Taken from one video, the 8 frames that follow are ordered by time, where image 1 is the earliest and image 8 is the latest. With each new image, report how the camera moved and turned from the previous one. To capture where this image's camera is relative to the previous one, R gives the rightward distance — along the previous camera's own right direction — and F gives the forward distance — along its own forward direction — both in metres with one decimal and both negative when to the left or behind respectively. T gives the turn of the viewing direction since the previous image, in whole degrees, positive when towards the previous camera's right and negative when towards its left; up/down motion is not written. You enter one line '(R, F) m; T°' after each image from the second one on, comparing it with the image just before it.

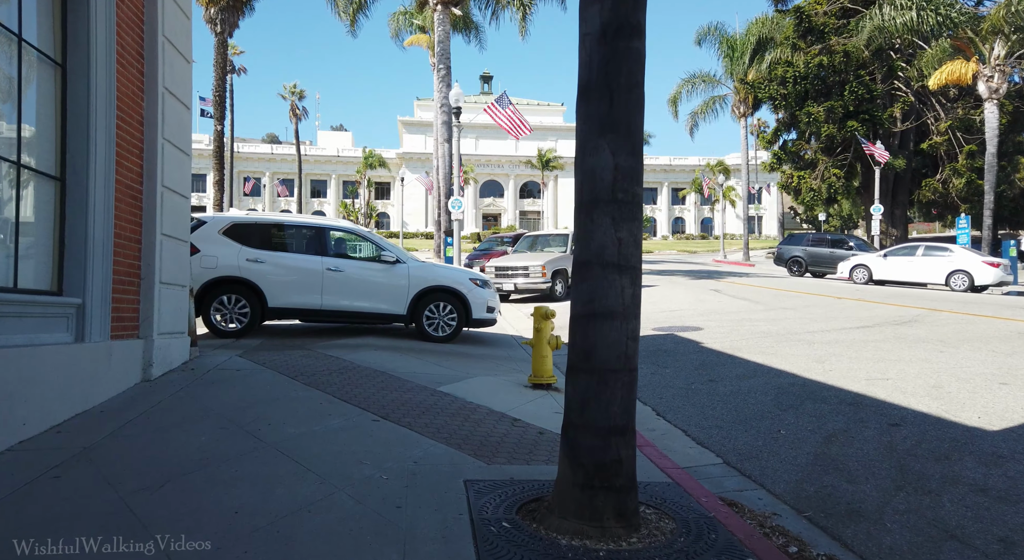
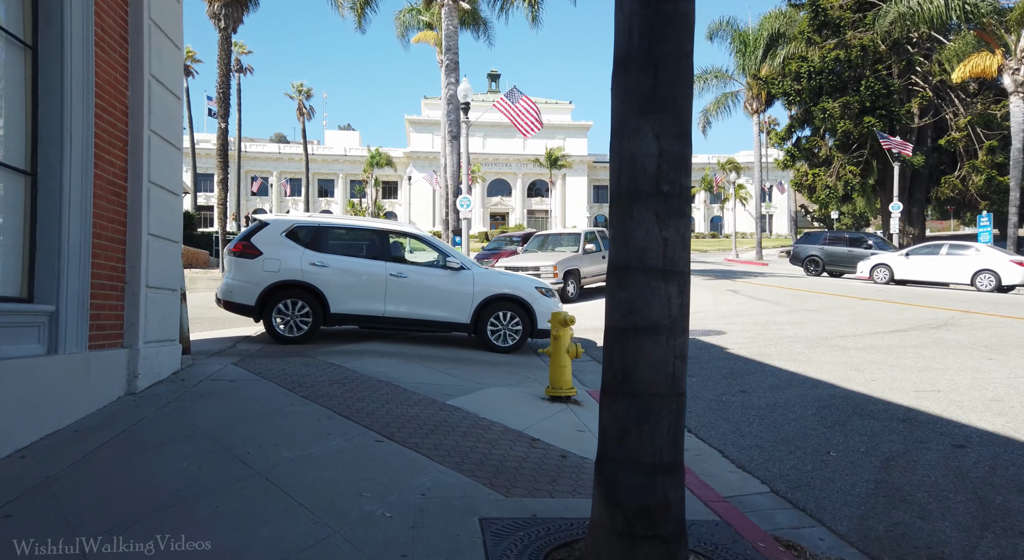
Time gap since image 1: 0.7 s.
(-0.1, +0.5) m; -1°
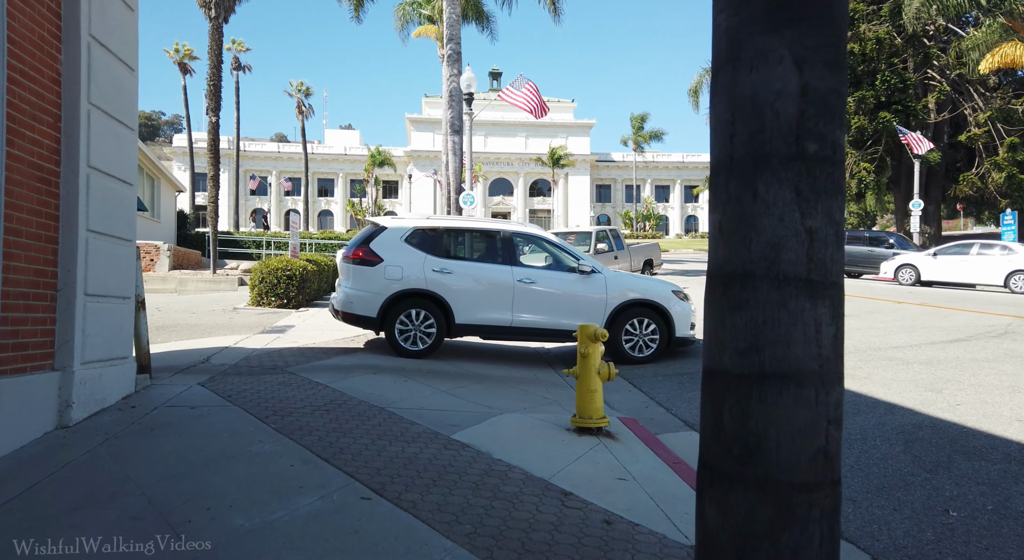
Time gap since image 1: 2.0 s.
(-0.2, +1.1) m; 0°
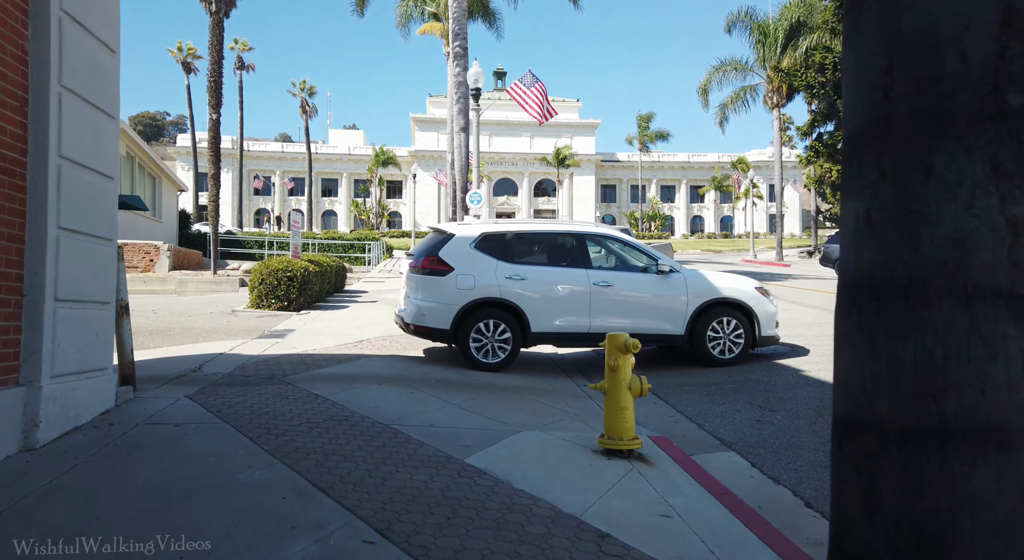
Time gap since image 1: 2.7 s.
(-0.1, +0.6) m; 0°
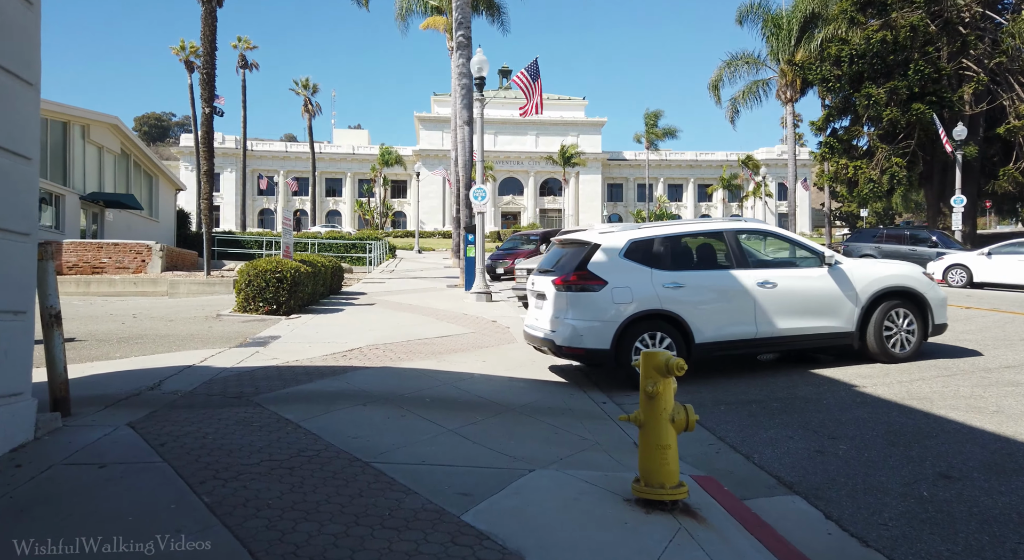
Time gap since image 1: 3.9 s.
(0.0, +1.0) m; -1°
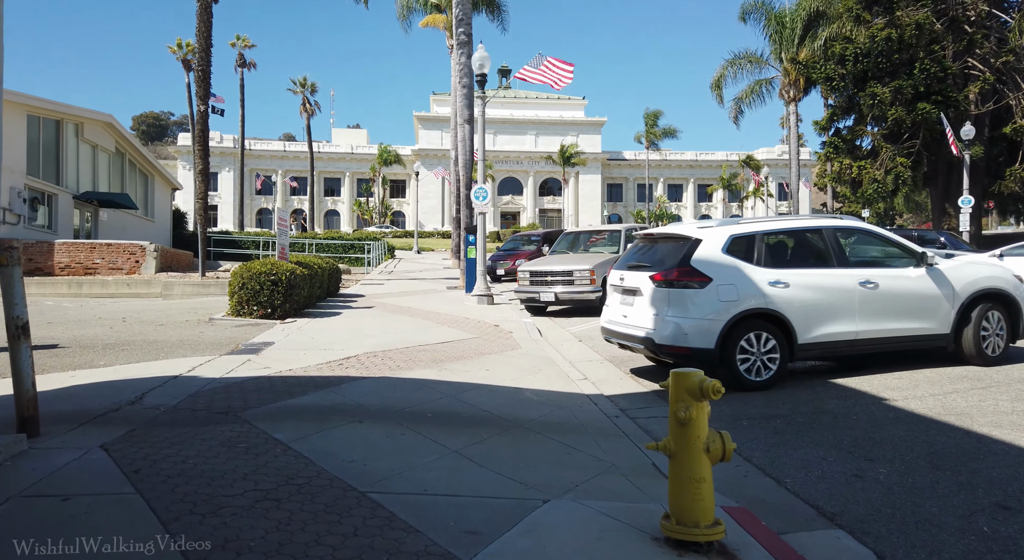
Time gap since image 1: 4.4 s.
(-0.1, +0.4) m; 0°
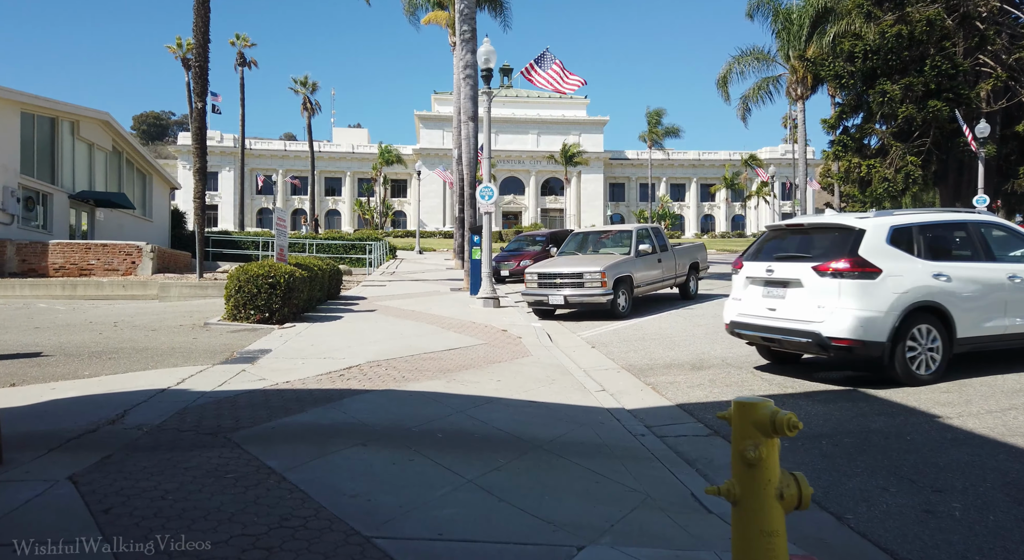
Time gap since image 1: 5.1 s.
(-0.1, +0.5) m; 0°
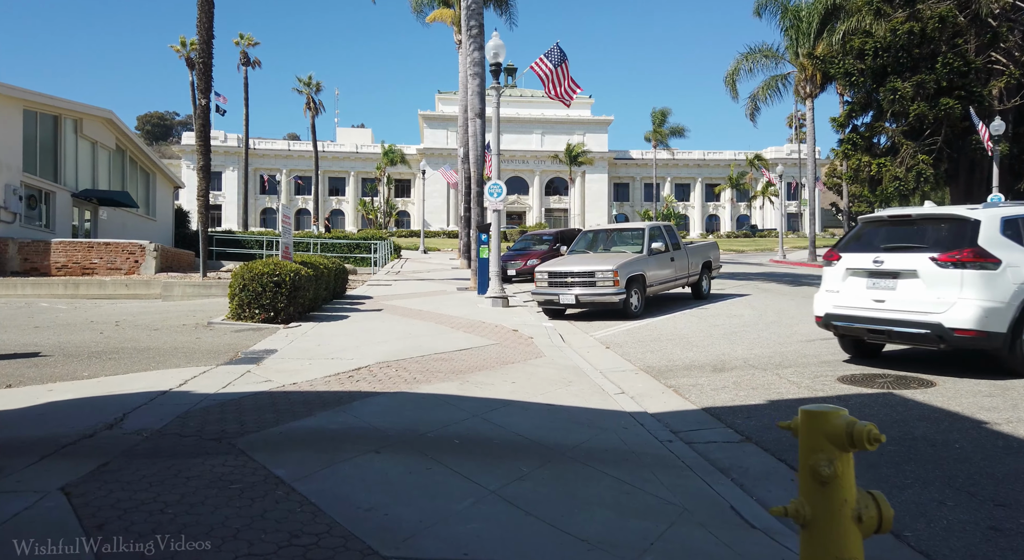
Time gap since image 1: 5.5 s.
(-0.1, +0.3) m; 0°
